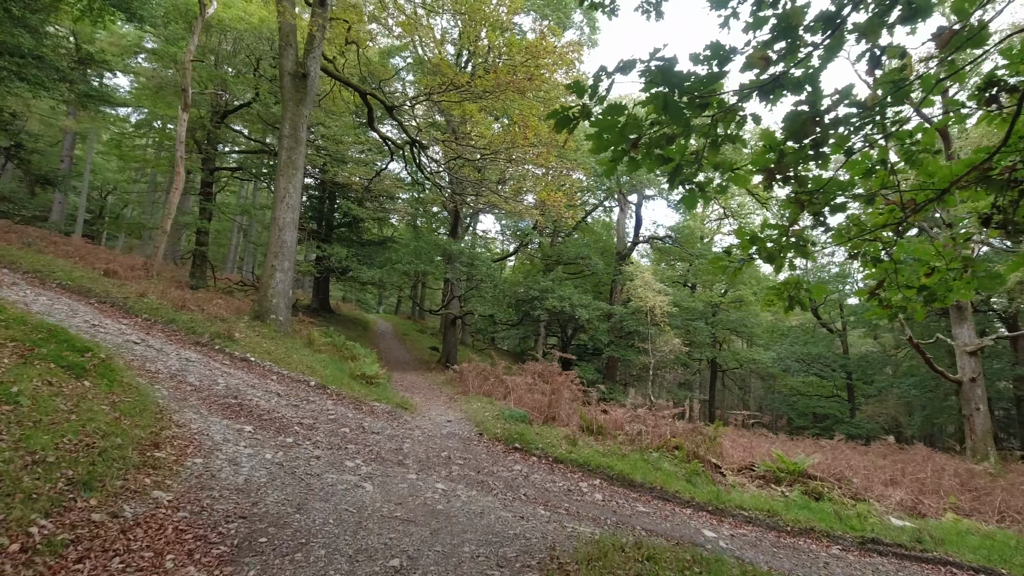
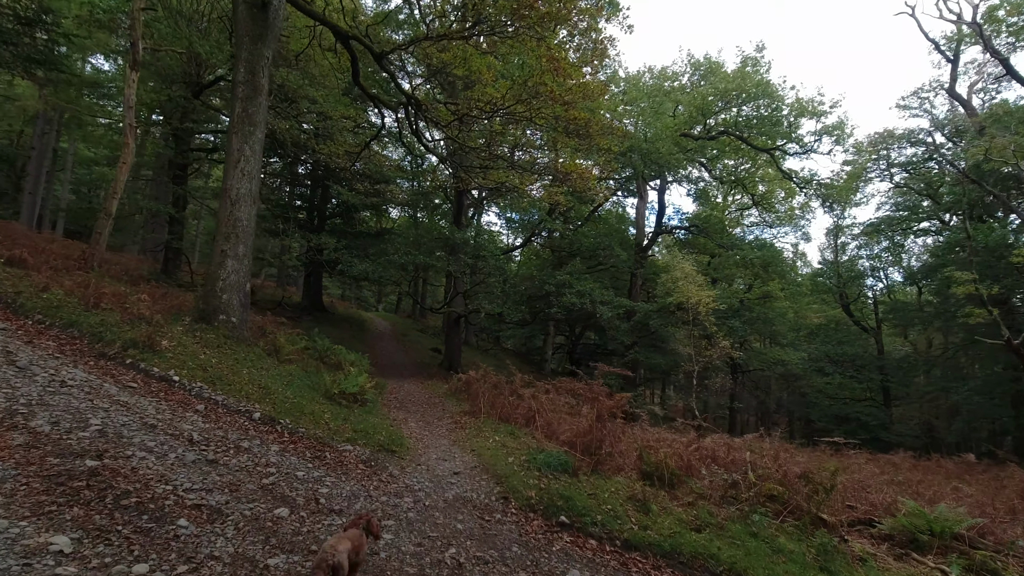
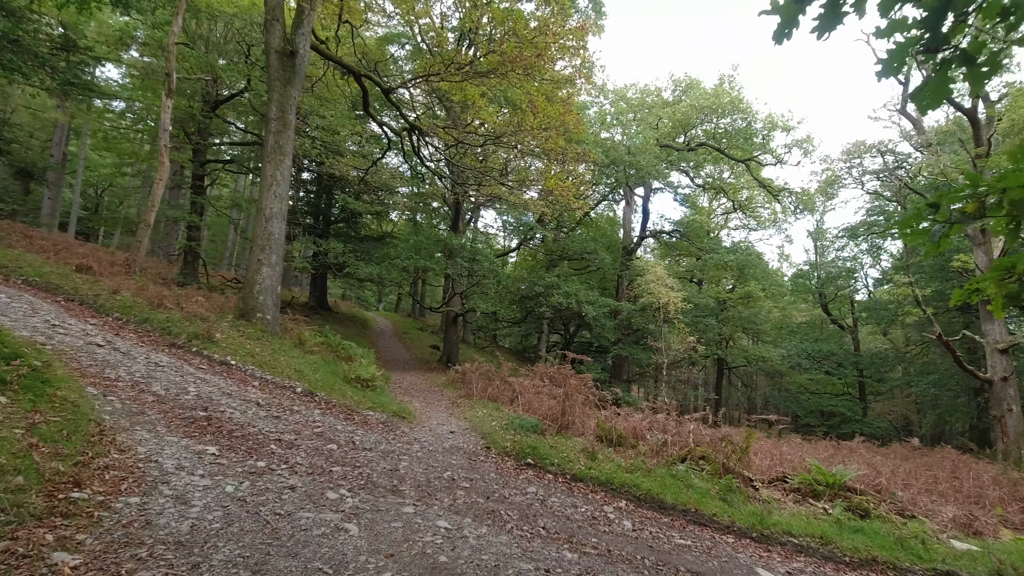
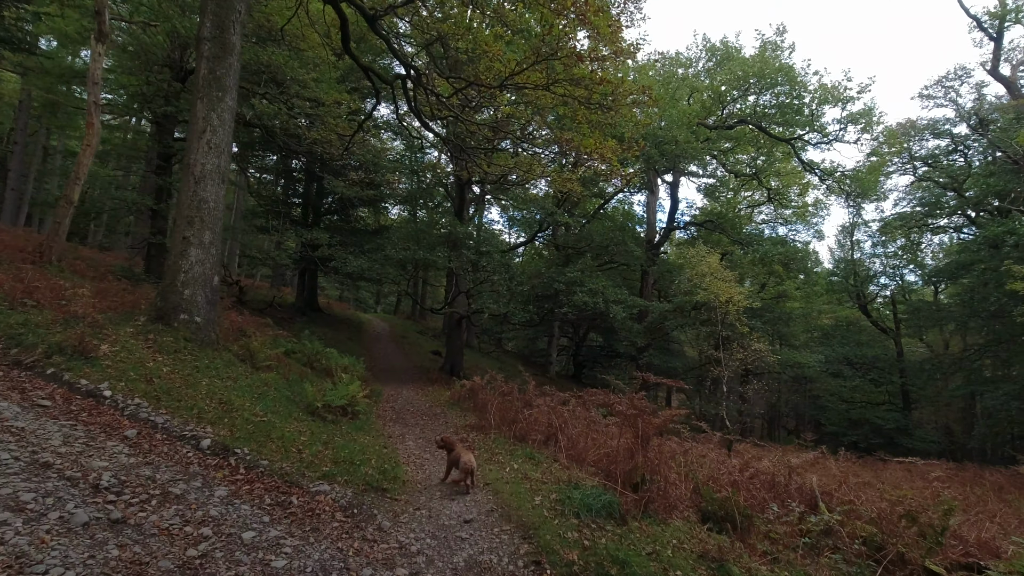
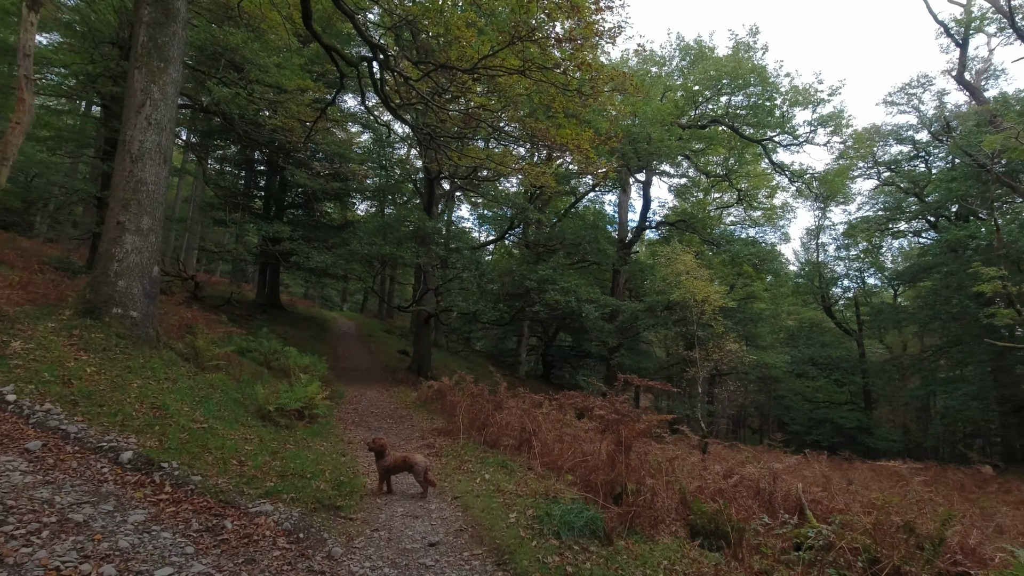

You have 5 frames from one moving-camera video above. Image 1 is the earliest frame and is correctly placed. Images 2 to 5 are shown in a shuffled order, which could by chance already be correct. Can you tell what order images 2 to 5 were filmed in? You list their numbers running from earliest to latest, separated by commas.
3, 2, 4, 5
